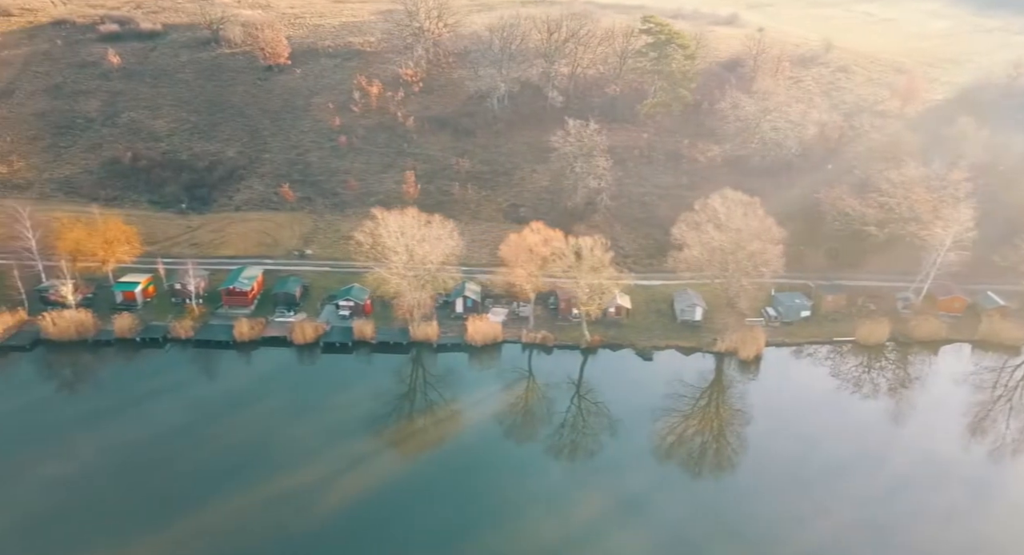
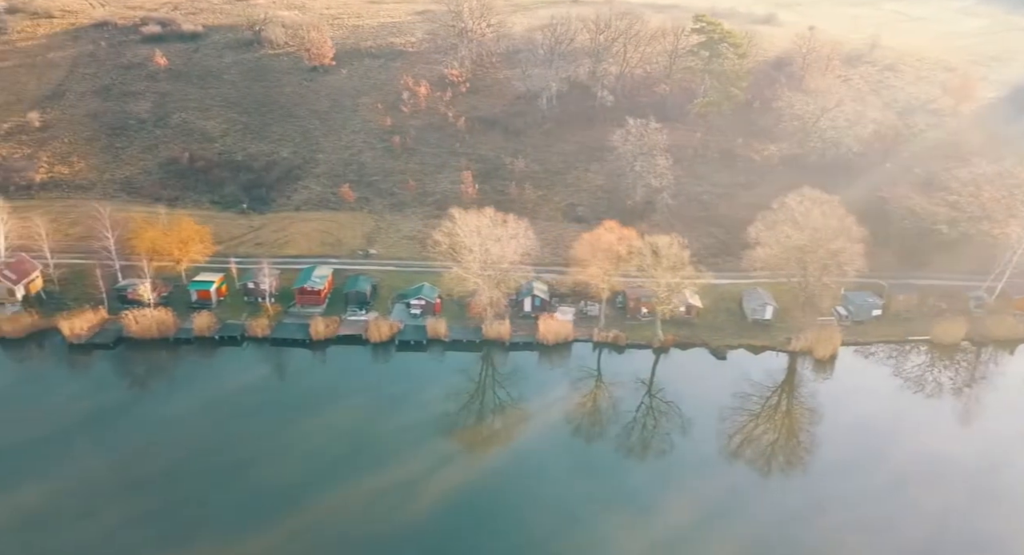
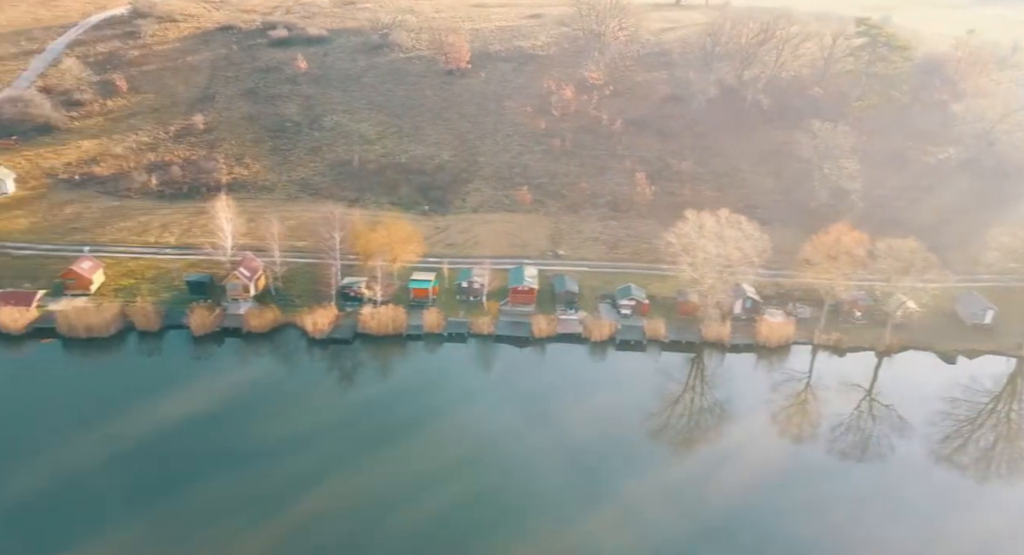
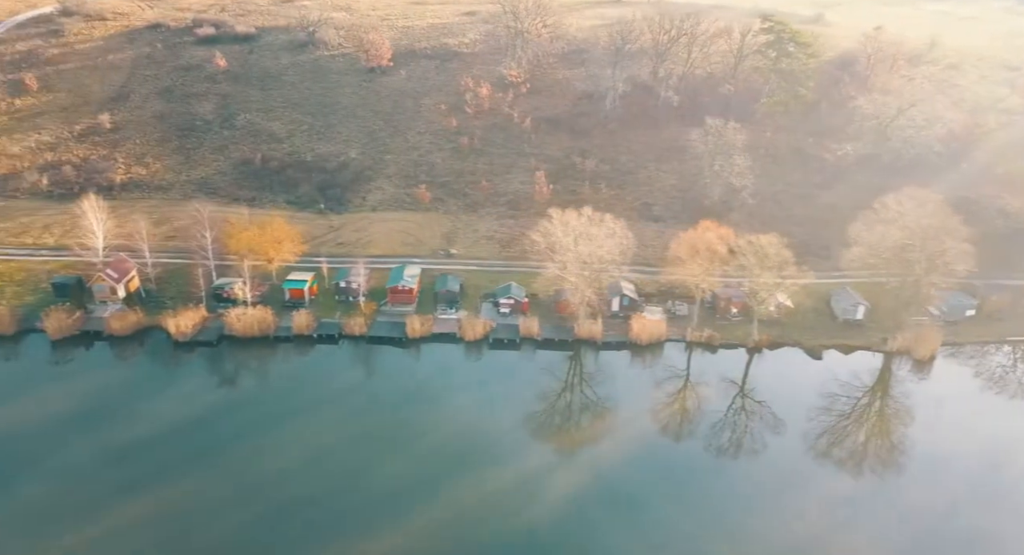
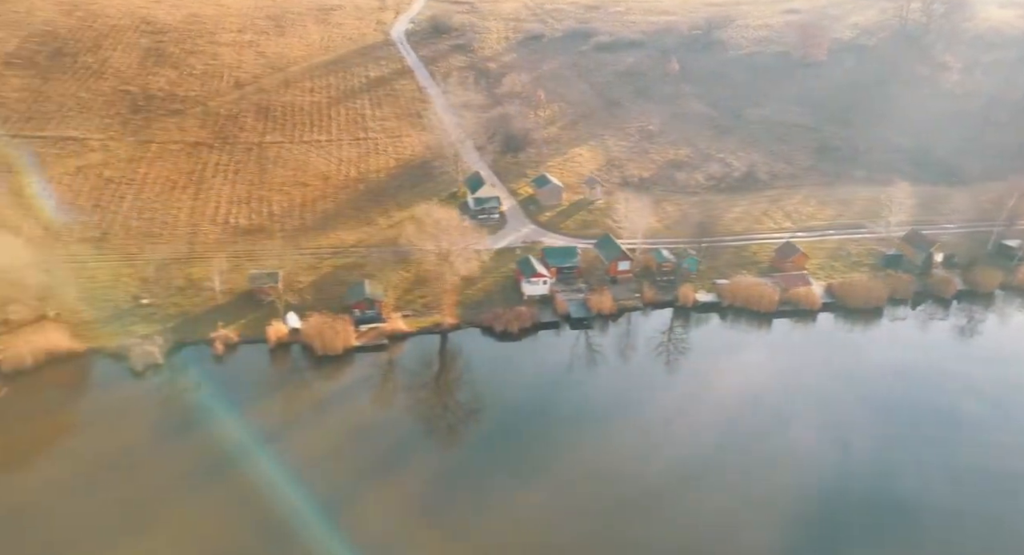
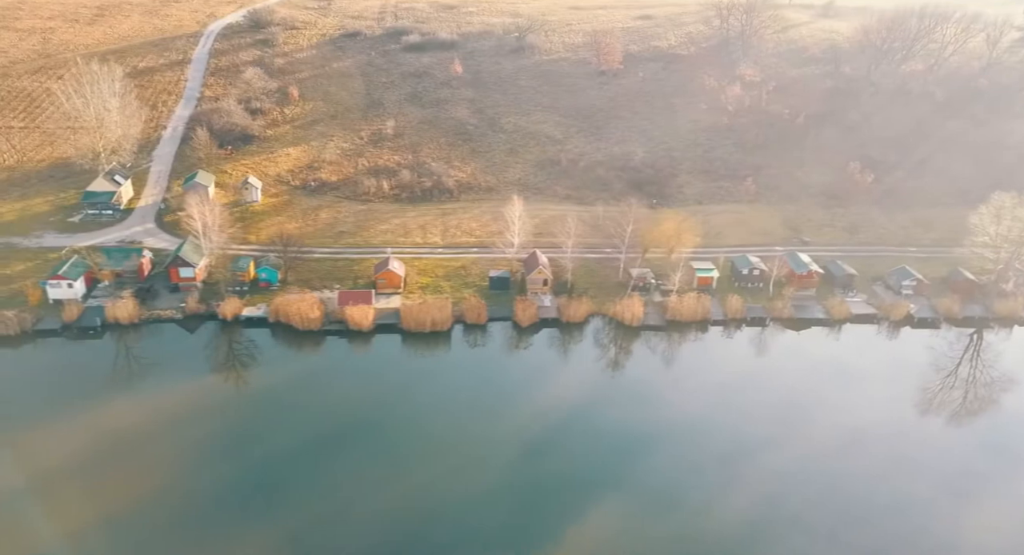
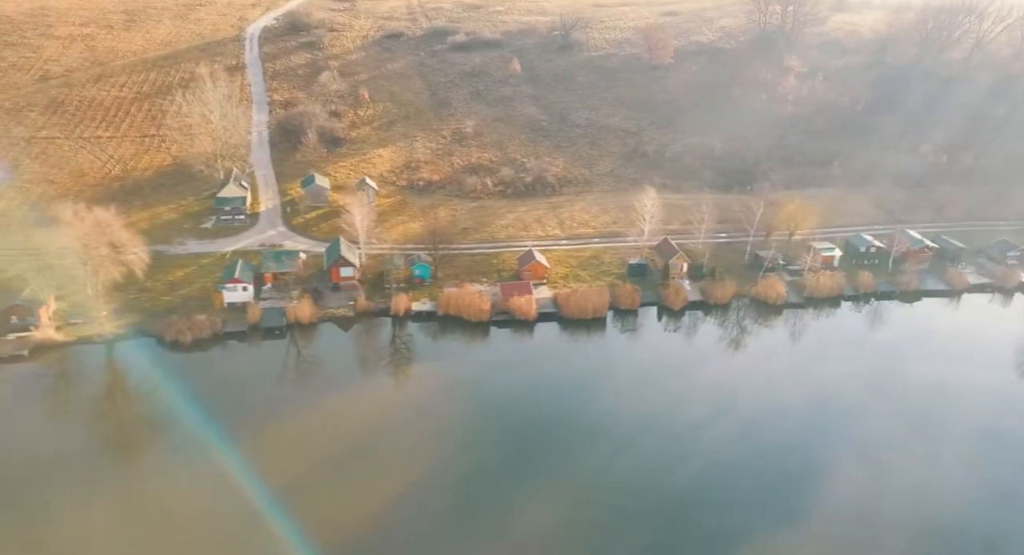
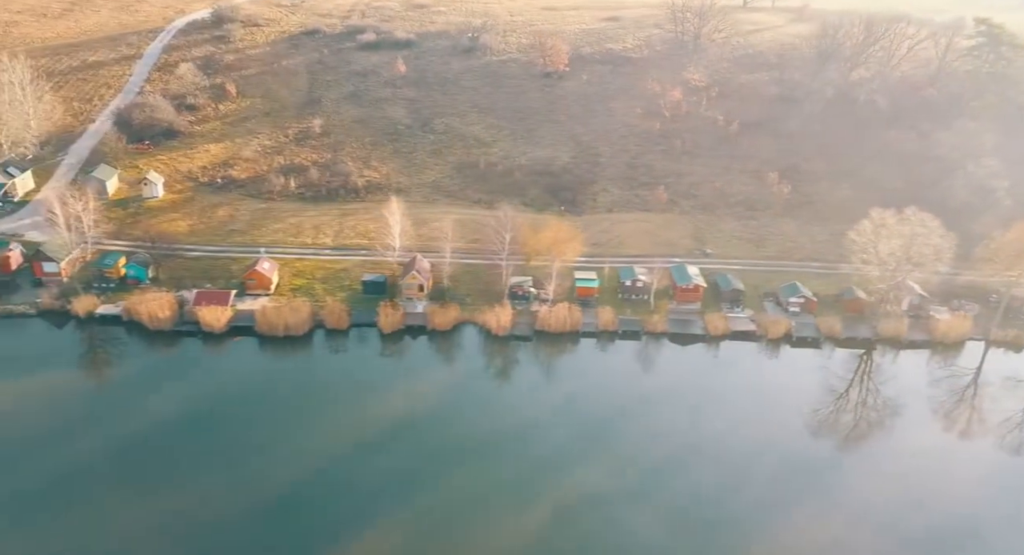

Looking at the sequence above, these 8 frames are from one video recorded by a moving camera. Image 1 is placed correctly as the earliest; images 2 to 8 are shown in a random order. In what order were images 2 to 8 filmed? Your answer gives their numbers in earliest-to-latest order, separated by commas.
2, 4, 3, 8, 6, 7, 5
